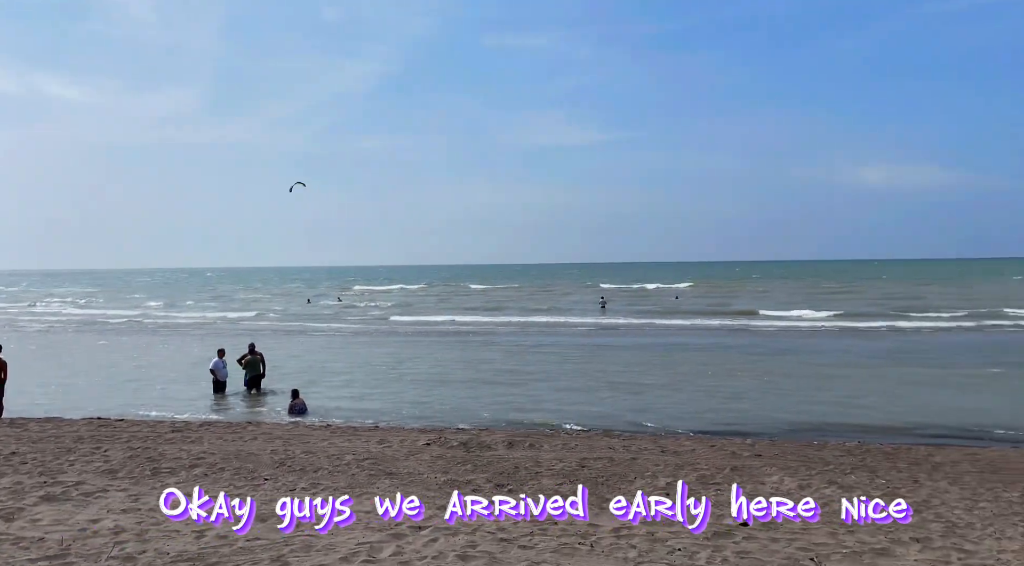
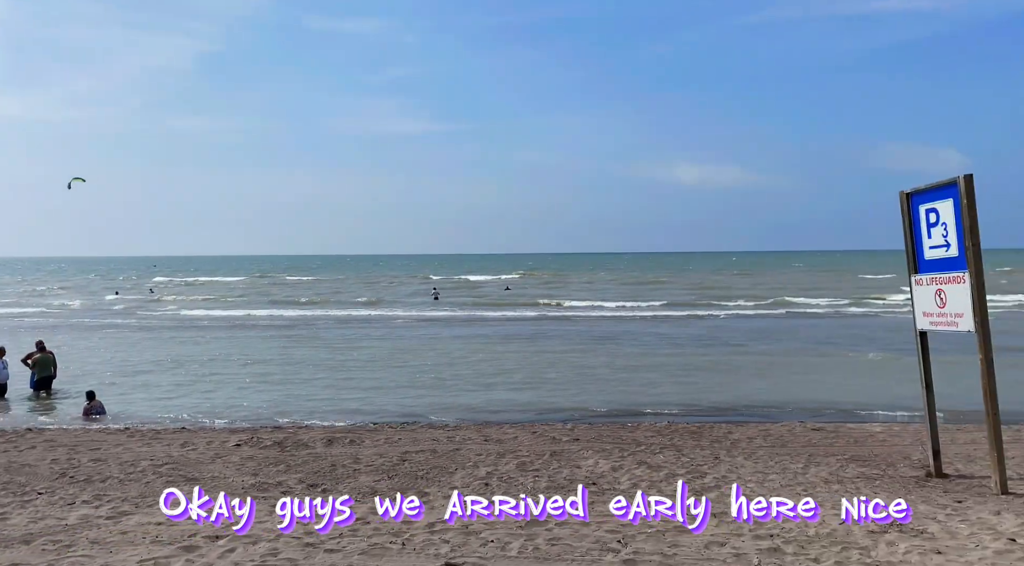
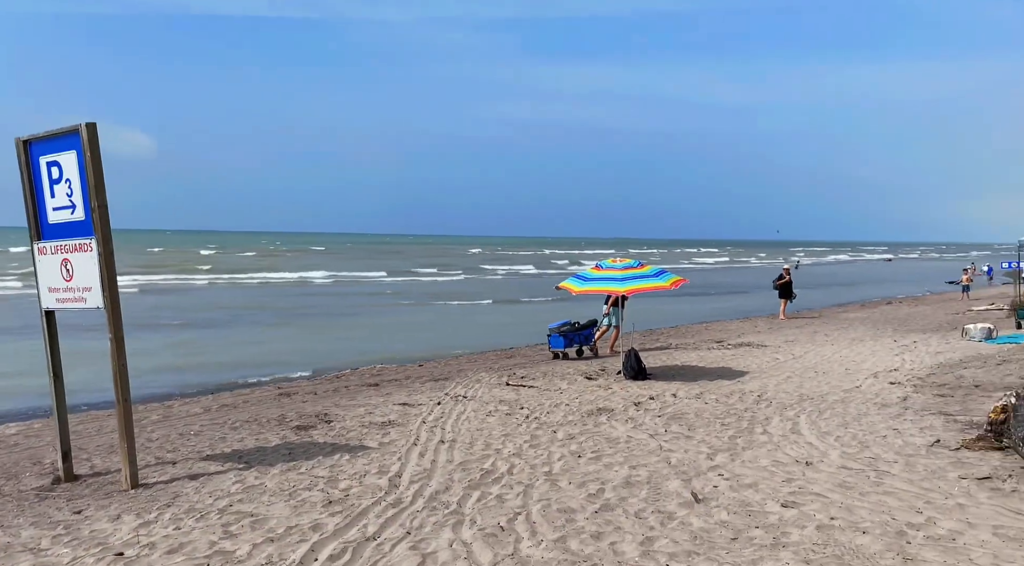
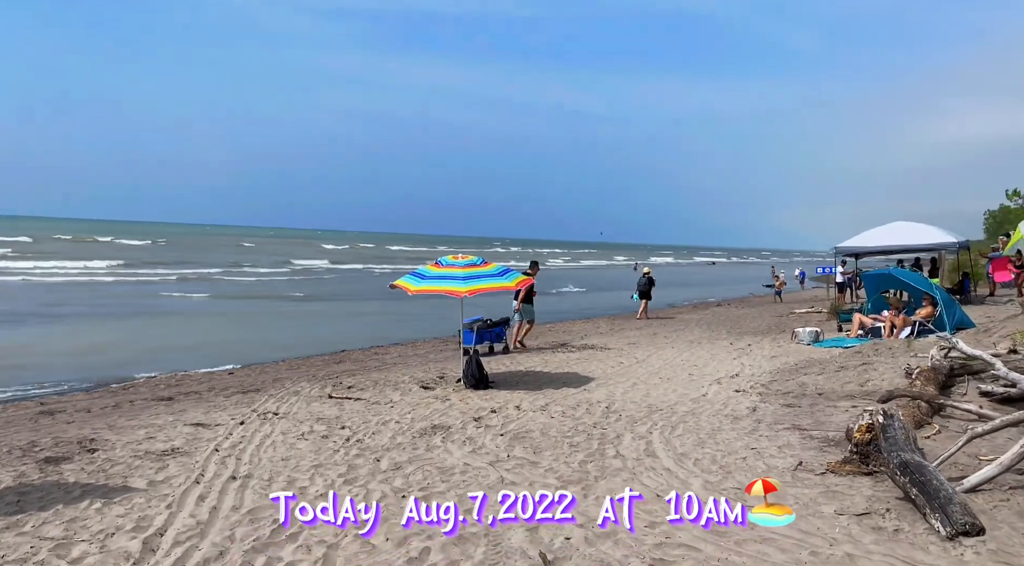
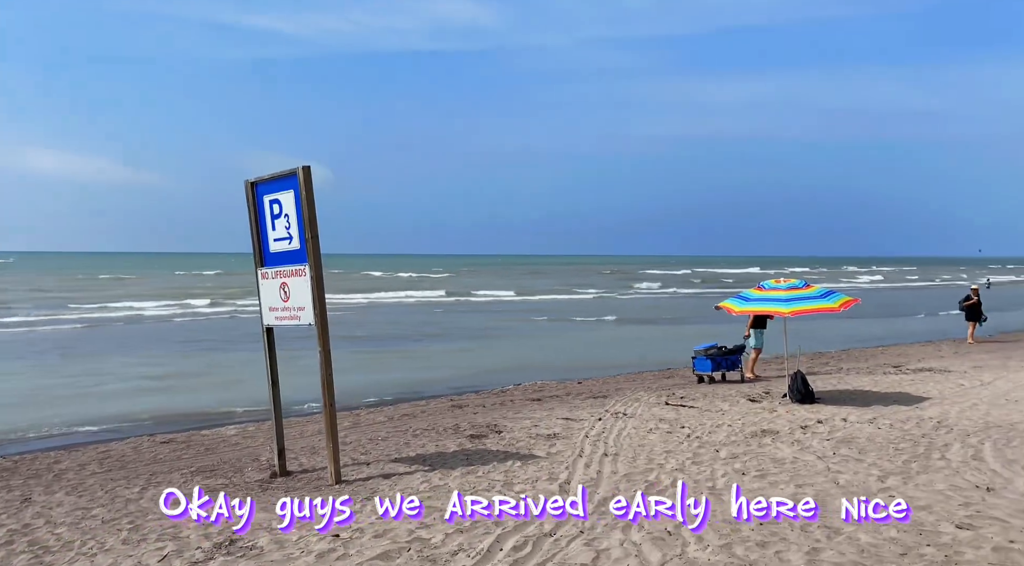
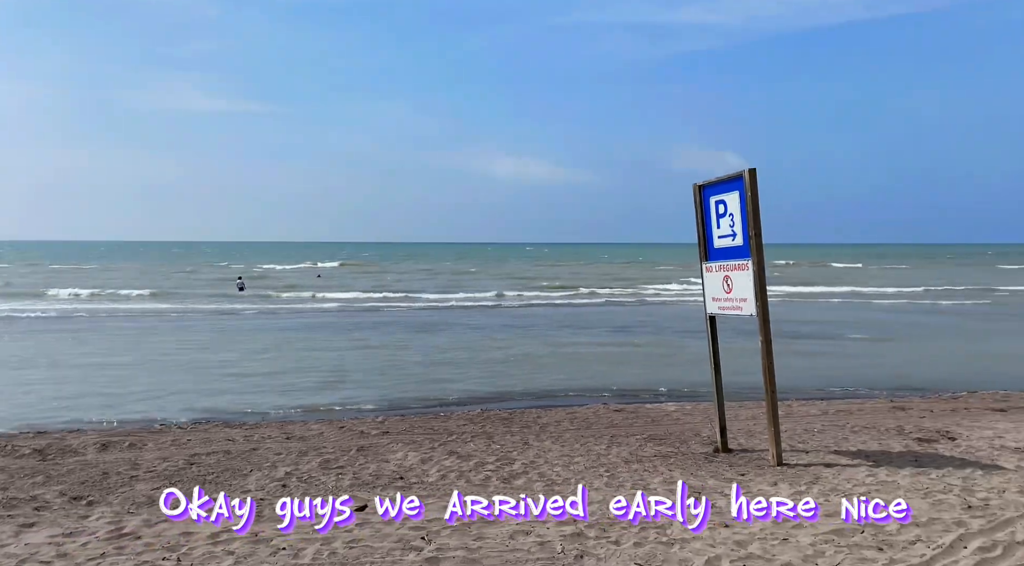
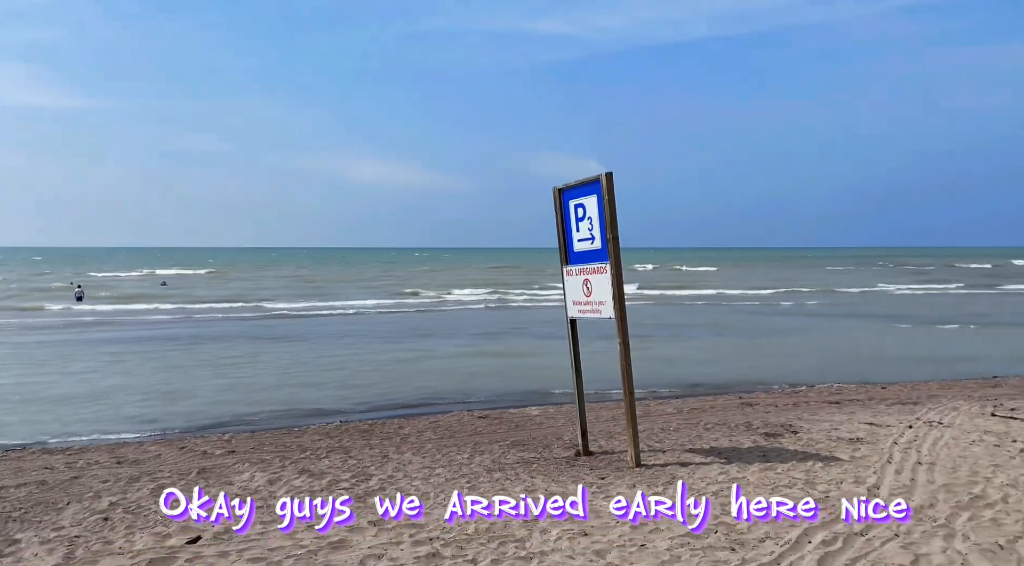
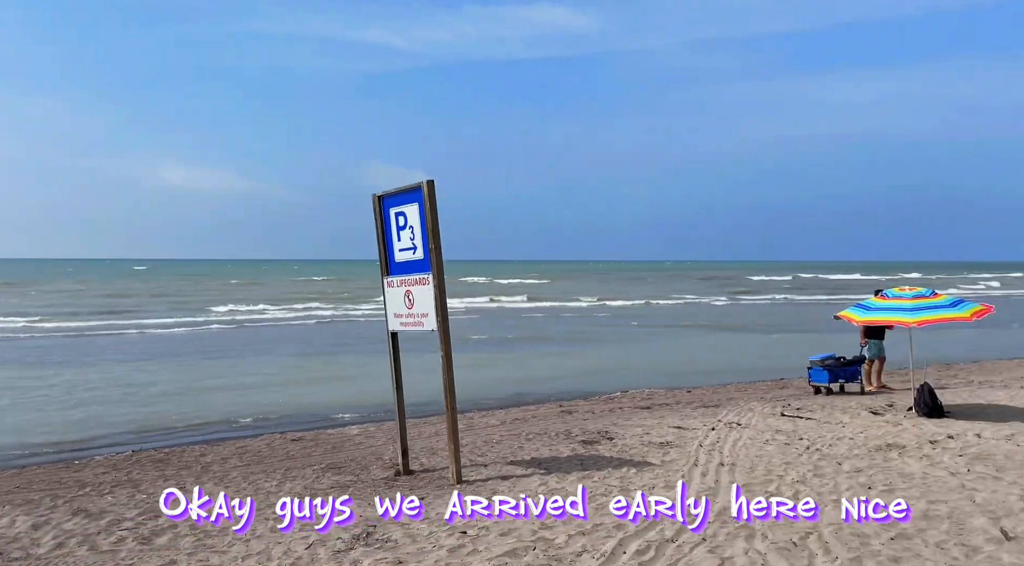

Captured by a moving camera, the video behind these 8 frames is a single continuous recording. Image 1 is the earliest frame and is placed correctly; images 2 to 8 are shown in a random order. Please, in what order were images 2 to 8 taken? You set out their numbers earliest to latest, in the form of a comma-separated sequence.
2, 6, 7, 8, 5, 3, 4
